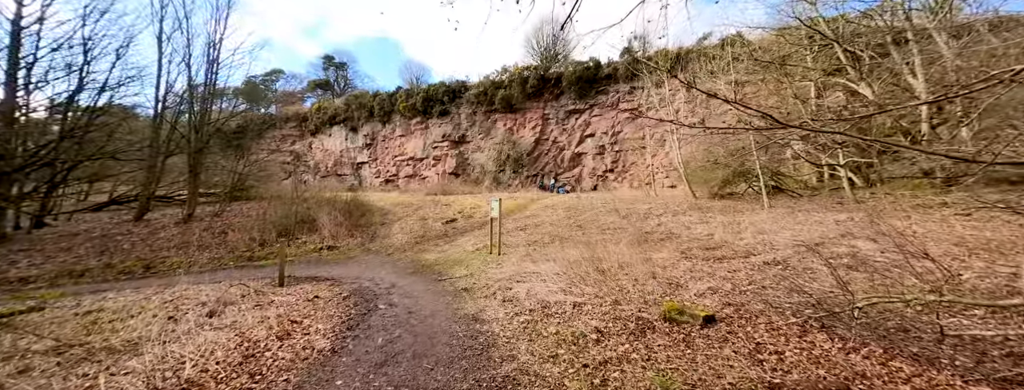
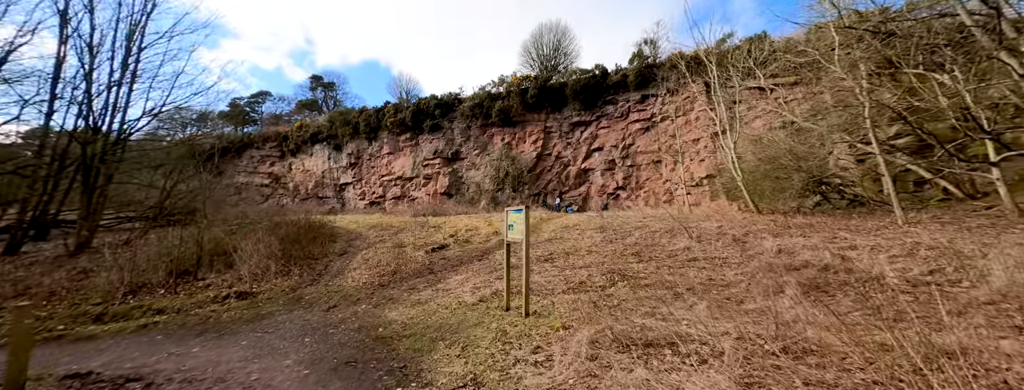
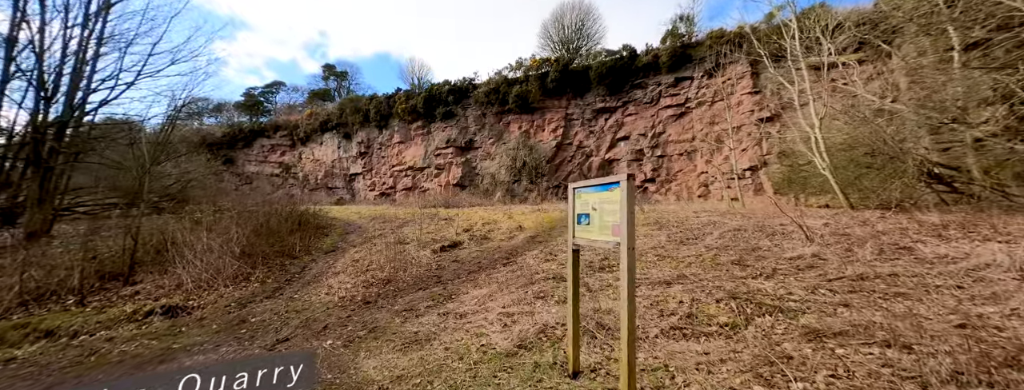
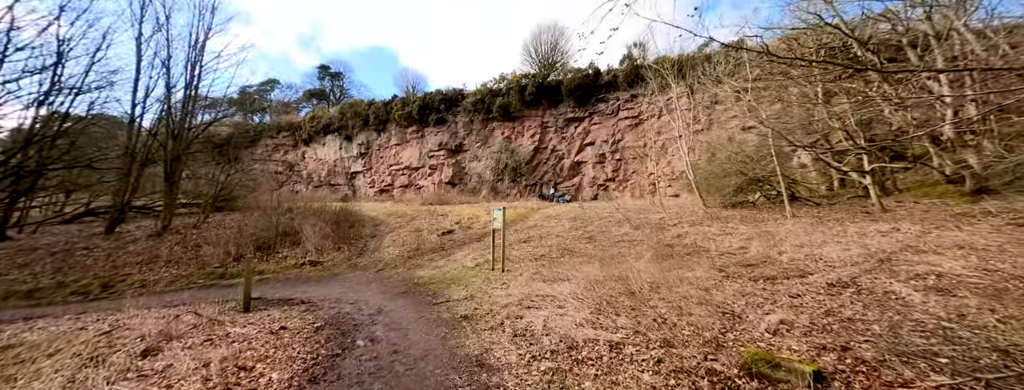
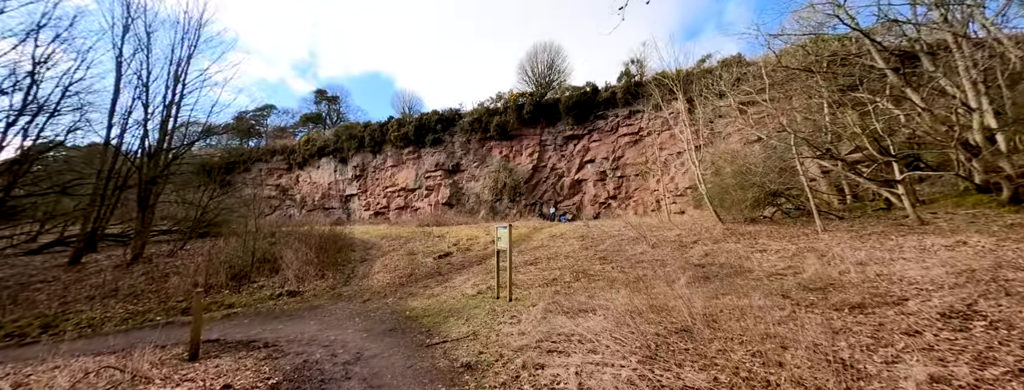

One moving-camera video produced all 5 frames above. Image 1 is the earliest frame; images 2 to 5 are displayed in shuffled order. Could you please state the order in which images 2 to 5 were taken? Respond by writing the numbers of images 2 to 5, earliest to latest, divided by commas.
4, 5, 2, 3
